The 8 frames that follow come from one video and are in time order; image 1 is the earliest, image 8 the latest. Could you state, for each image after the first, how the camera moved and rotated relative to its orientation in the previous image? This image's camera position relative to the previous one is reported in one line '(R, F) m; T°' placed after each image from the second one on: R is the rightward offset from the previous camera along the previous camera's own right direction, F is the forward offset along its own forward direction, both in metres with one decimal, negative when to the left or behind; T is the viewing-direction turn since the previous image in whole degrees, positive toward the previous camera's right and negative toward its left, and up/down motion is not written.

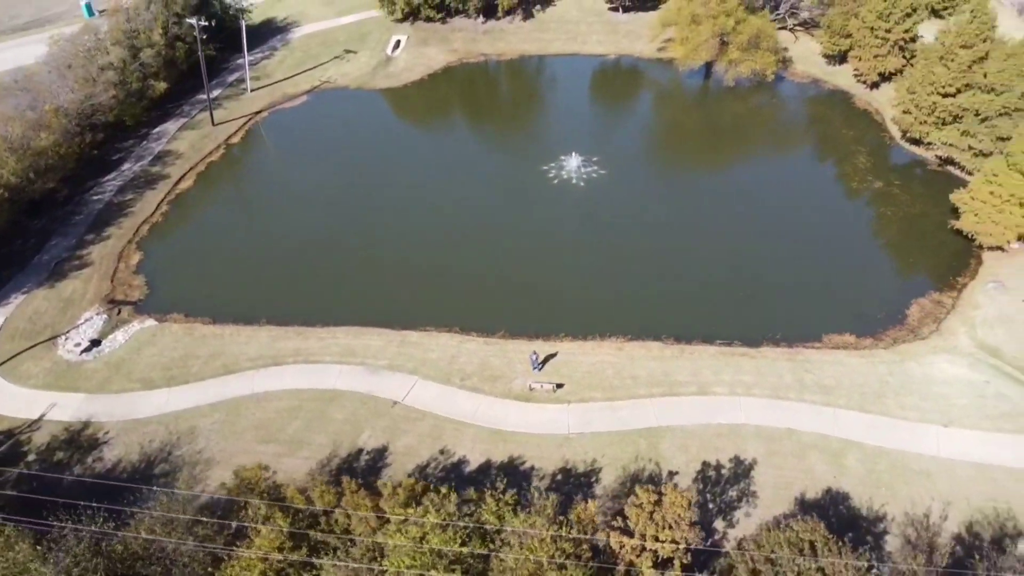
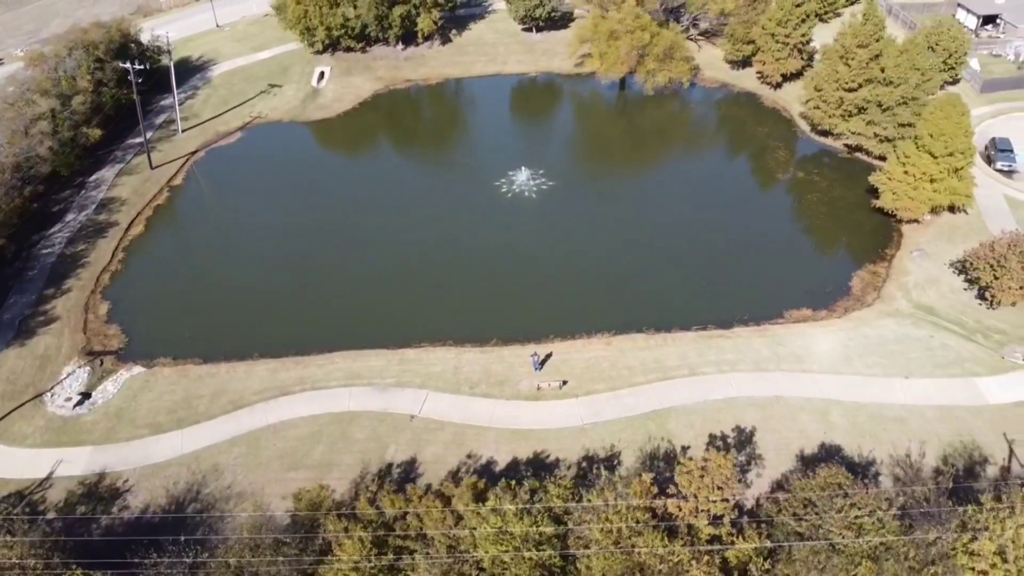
(-3.8, -1.4) m; +8°
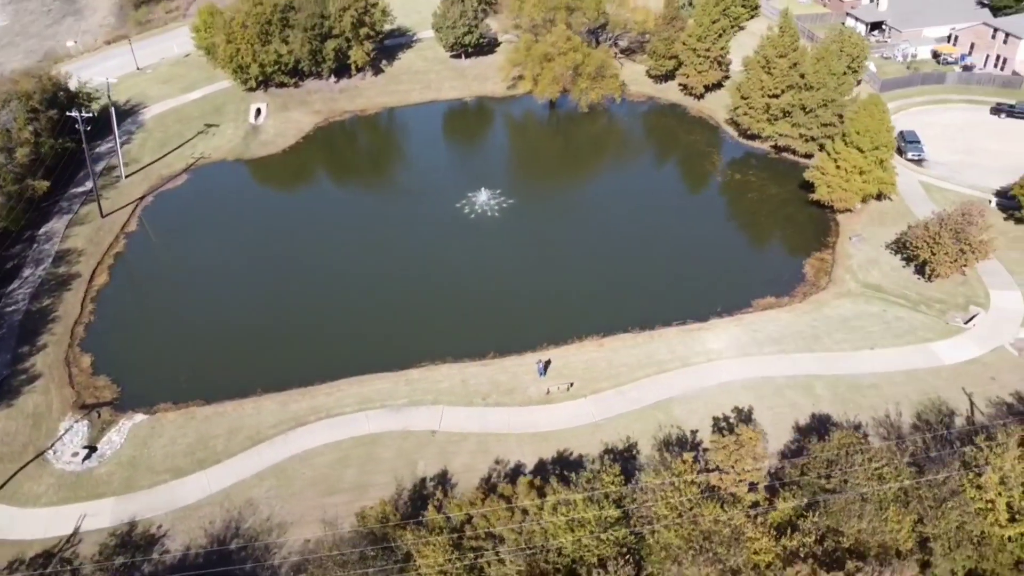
(-3.8, -1.4) m; +7°
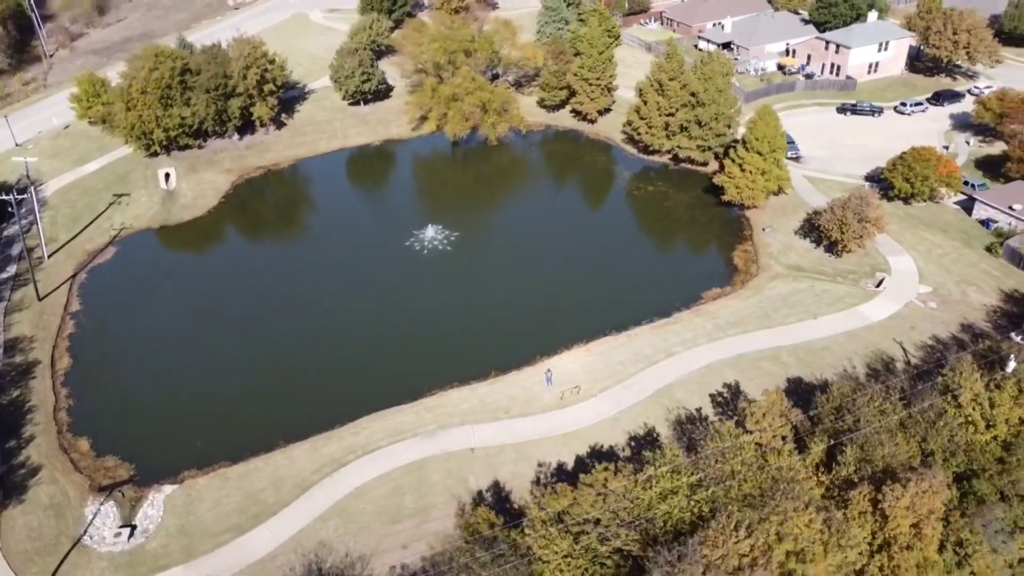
(-6.7, -2.2) m; +12°
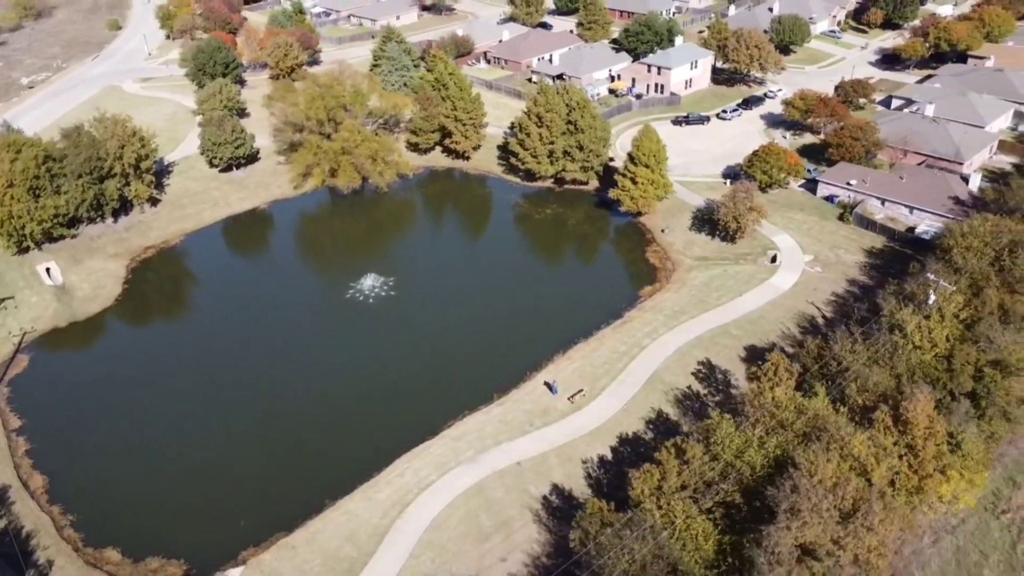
(-9.7, -1.8) m; +16°
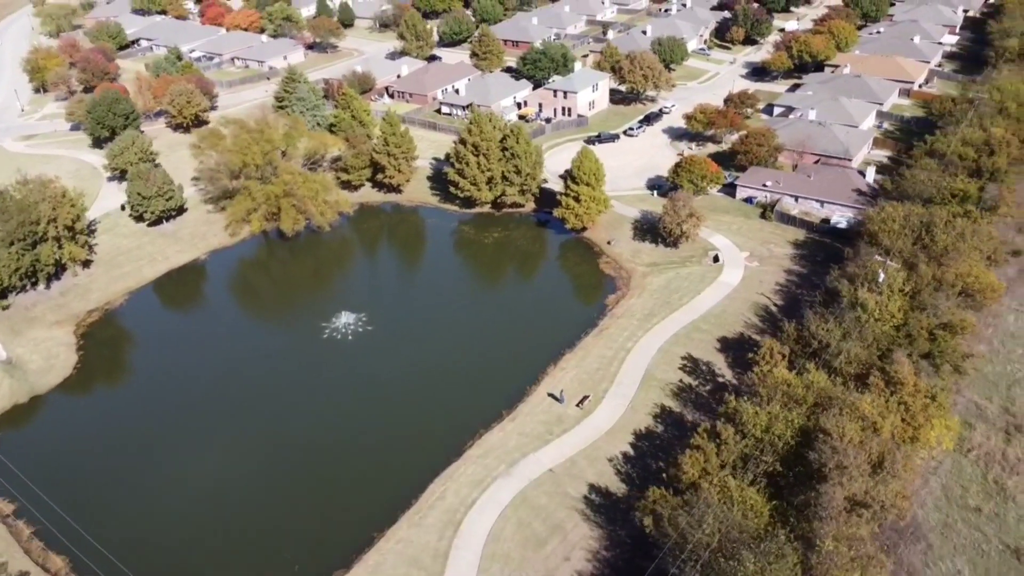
(-6.8, -1.5) m; +10°
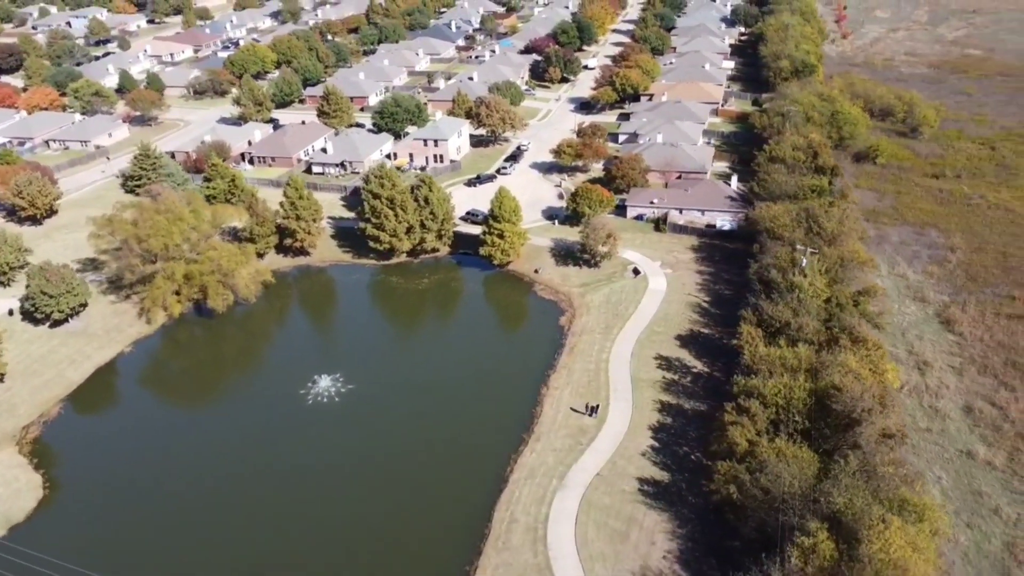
(-11.9, -1.7) m; +16°
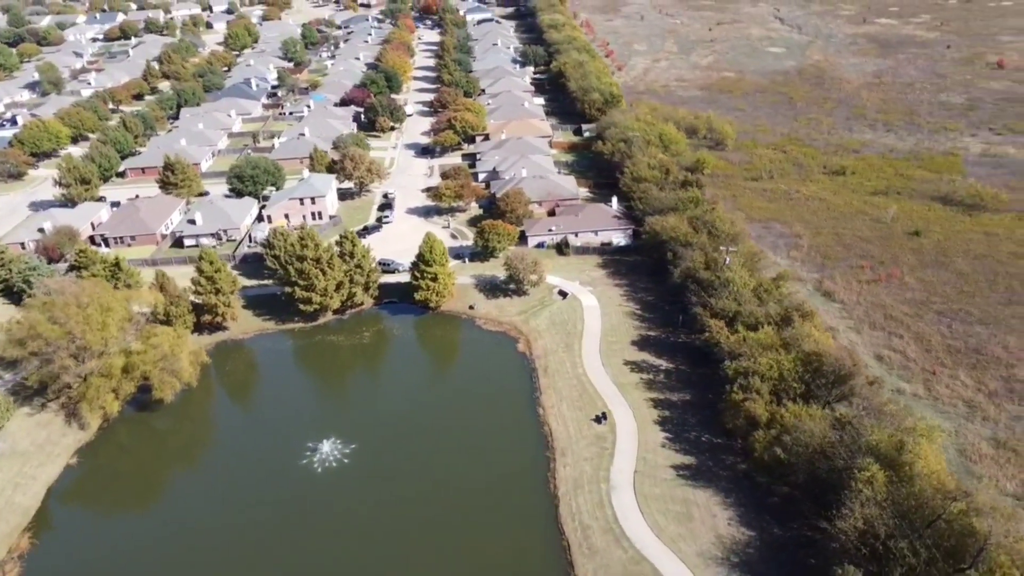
(-13.8, -0.9) m; +18°
